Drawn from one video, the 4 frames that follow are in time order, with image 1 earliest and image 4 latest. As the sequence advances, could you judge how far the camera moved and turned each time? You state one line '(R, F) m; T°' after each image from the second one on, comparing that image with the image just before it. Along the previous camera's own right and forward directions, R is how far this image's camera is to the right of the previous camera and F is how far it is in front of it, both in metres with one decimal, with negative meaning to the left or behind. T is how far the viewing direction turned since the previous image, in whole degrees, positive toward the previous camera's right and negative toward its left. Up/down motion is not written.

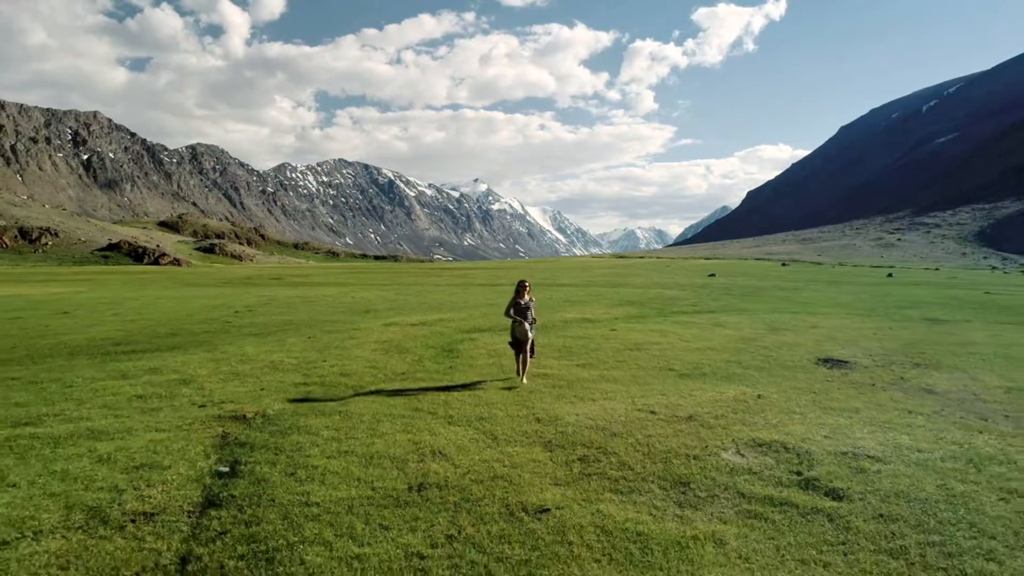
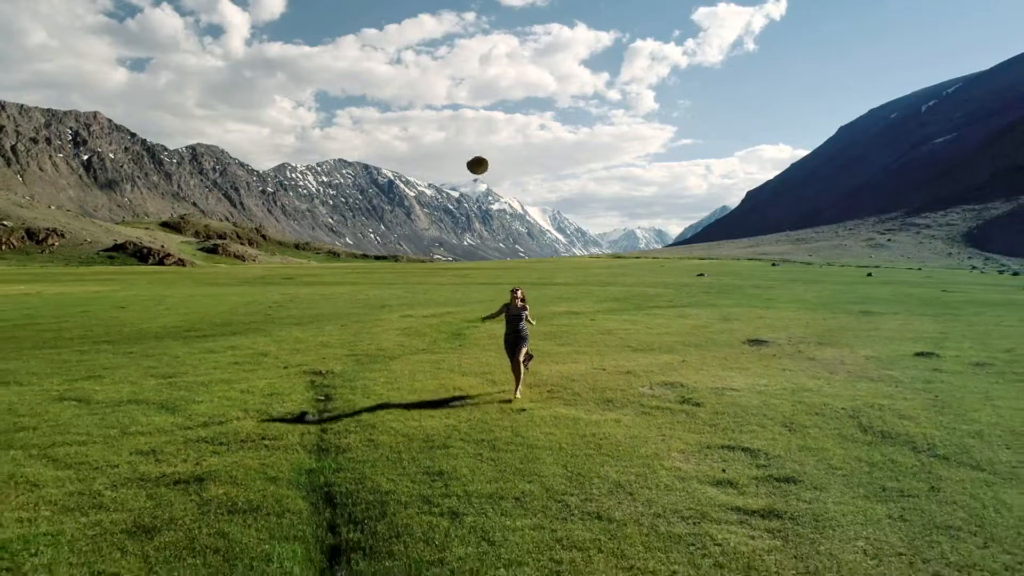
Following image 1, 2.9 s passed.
(+0.3, -7.2) m; 0°
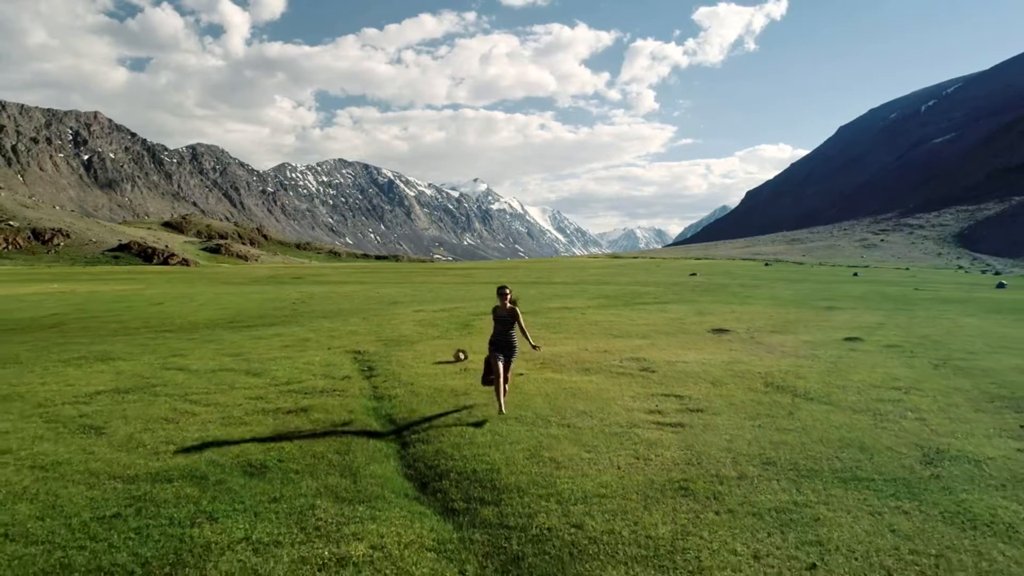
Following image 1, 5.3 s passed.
(0.0, -5.8) m; 0°
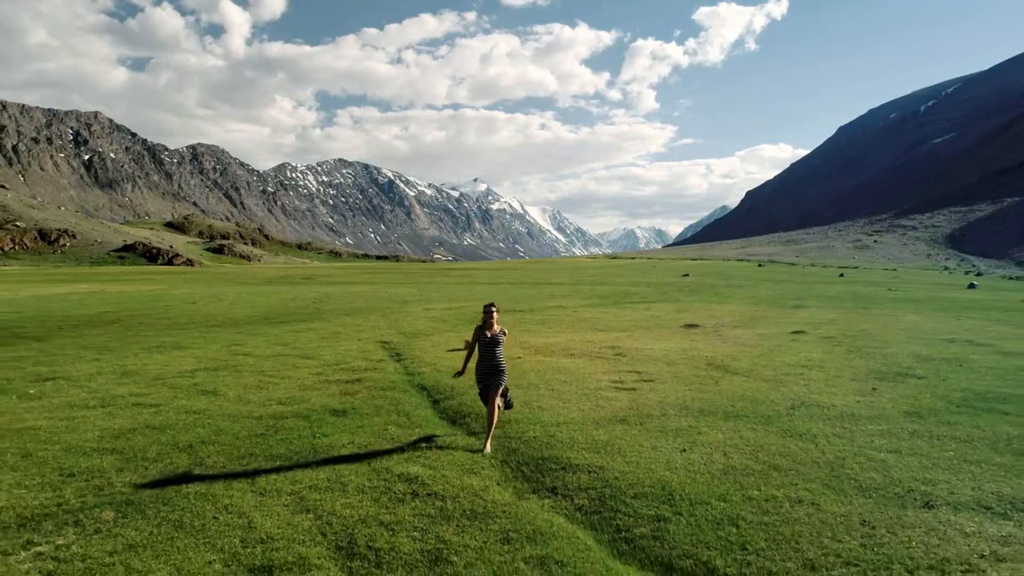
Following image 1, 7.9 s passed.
(0.0, -6.1) m; 0°
